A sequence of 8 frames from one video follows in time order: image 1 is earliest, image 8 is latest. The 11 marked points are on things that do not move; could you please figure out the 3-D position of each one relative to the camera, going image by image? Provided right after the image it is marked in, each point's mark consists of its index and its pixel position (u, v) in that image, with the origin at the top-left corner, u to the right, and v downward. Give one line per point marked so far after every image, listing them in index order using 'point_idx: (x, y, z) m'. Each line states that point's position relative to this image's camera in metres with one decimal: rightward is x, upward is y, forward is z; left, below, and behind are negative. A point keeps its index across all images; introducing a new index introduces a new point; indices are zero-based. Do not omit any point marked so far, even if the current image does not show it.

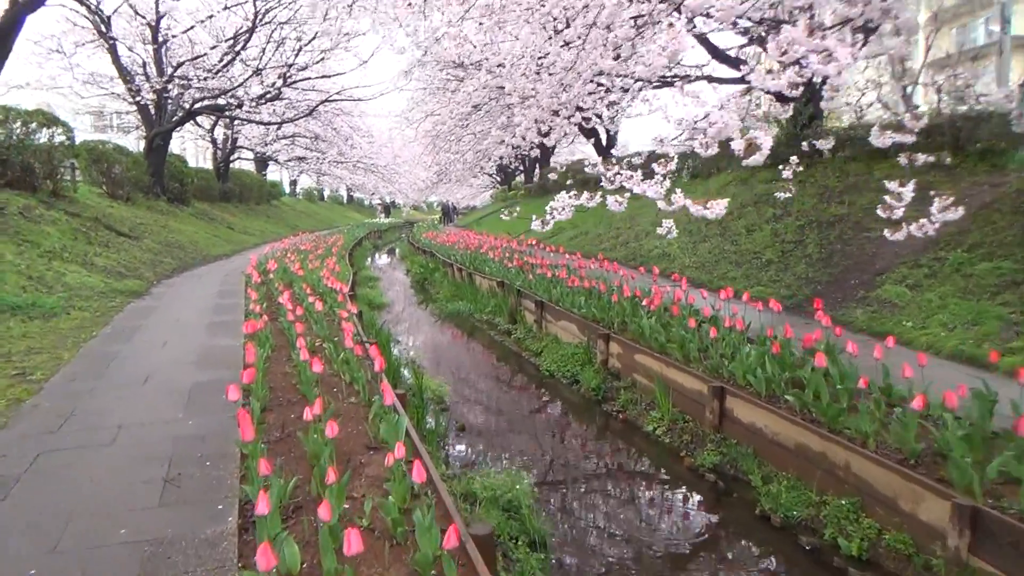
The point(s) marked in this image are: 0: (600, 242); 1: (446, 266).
0: (+1.7, +0.9, +14.4) m
1: (-1.2, +0.4, +13.8) m
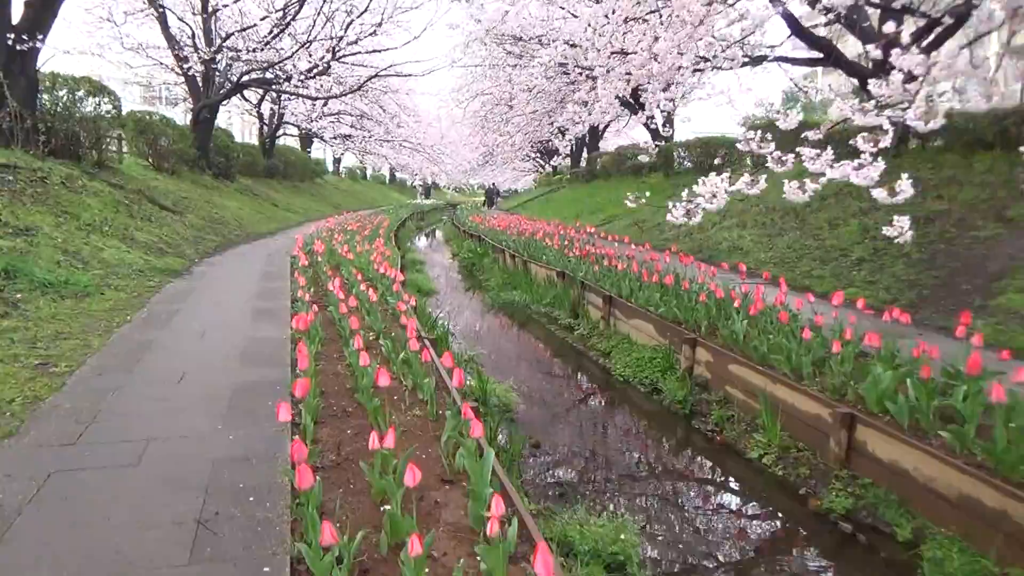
0: (+2.7, +1.0, +13.5) m
1: (-0.2, +0.6, +13.1) m
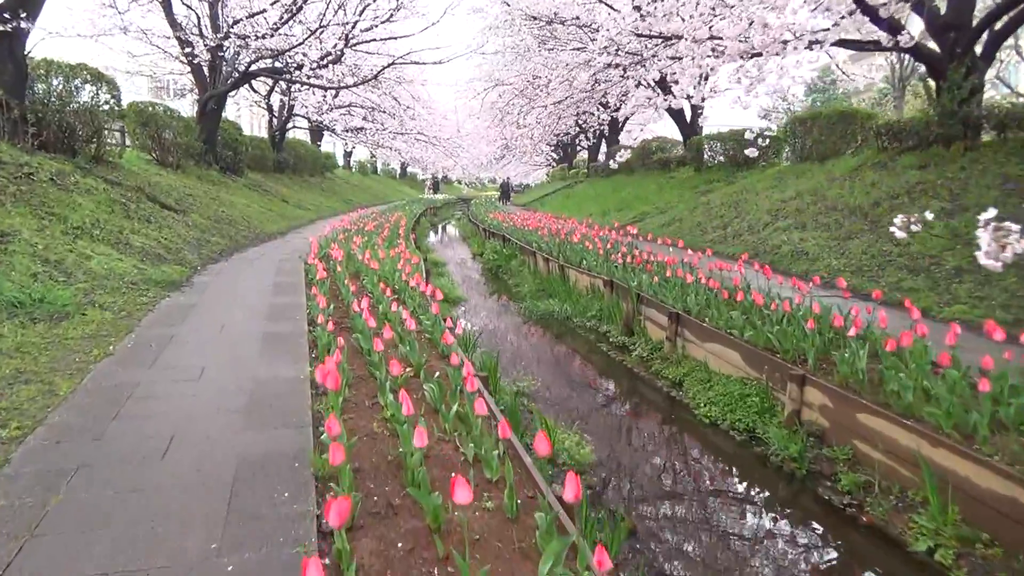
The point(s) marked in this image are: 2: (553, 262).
0: (+3.2, +0.9, +12.5) m
1: (+0.3, +0.5, +12.1) m
2: (+0.6, +0.4, +10.5) m
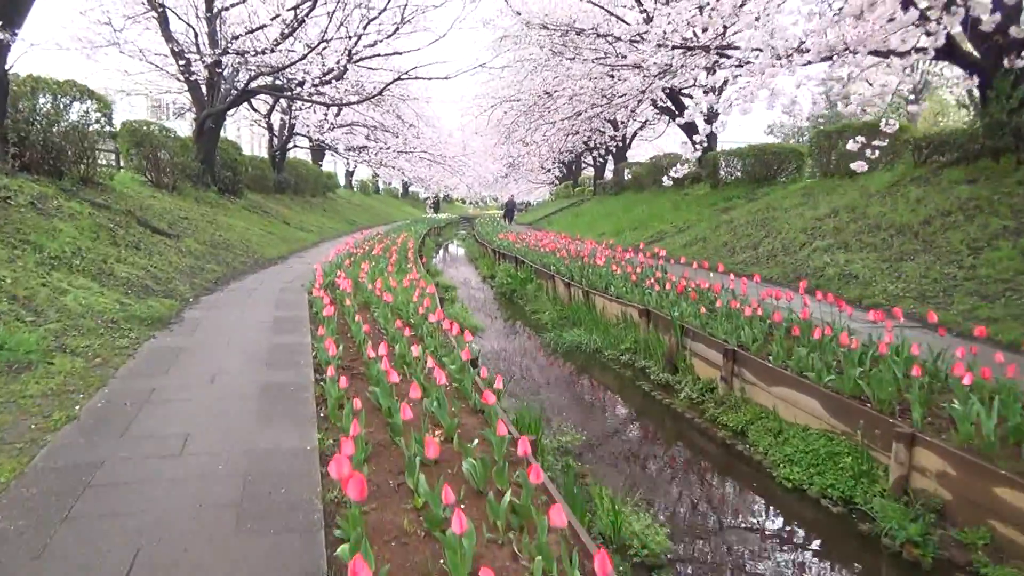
0: (+3.5, +0.5, +11.7) m
1: (+0.5, +0.1, +11.3) m
2: (+0.8, 0.0, +9.7) m
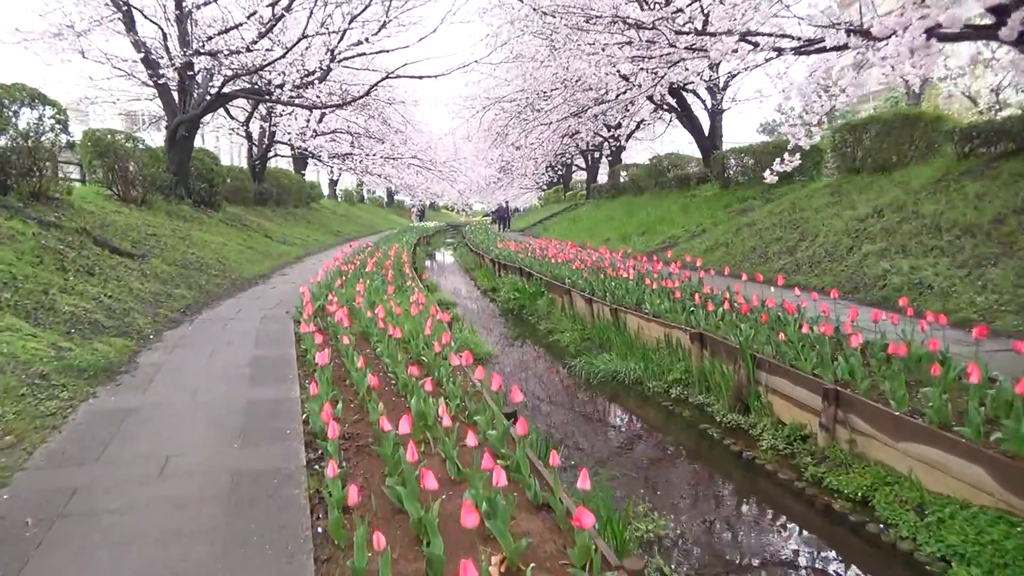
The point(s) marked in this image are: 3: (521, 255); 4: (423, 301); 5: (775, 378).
0: (+3.6, +0.4, +10.6) m
1: (+0.7, -0.1, +10.1) m
2: (+1.0, -0.2, +8.6) m
3: (+0.2, +0.6, +14.2) m
4: (-0.8, -0.1, +6.7) m
5: (+1.8, -0.6, +5.1) m
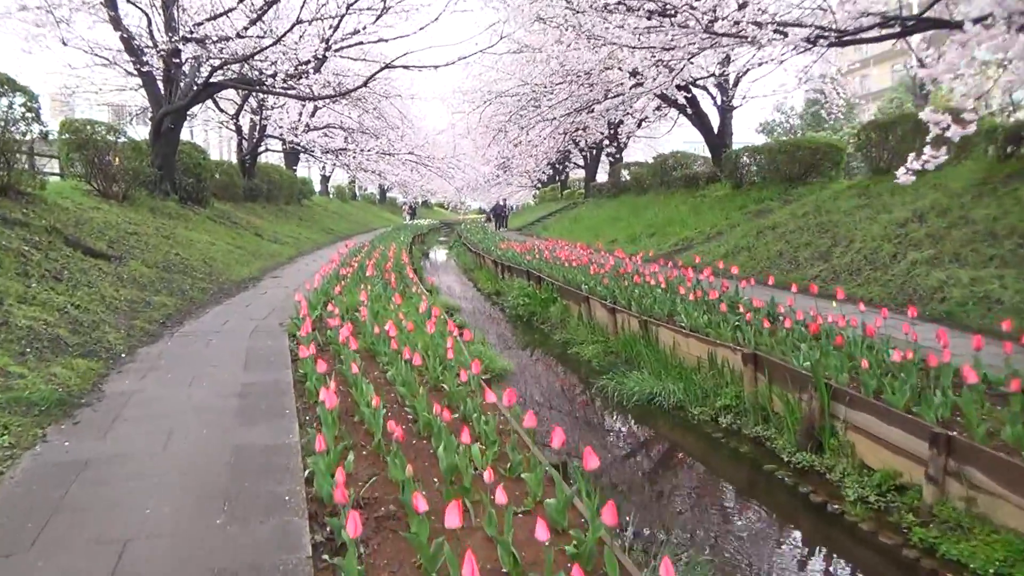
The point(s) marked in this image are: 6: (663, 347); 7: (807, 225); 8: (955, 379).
0: (+3.7, +0.3, +9.8) m
1: (+0.8, -0.2, +9.3) m
2: (+1.2, -0.3, +7.8) m
3: (+0.3, +0.6, +13.4) m
4: (-0.6, -0.2, +5.9) m
5: (+2.0, -0.7, +4.3) m
6: (+1.4, -0.5, +6.9) m
7: (+4.5, +1.0, +11.5) m
8: (+2.4, -0.5, +4.1) m
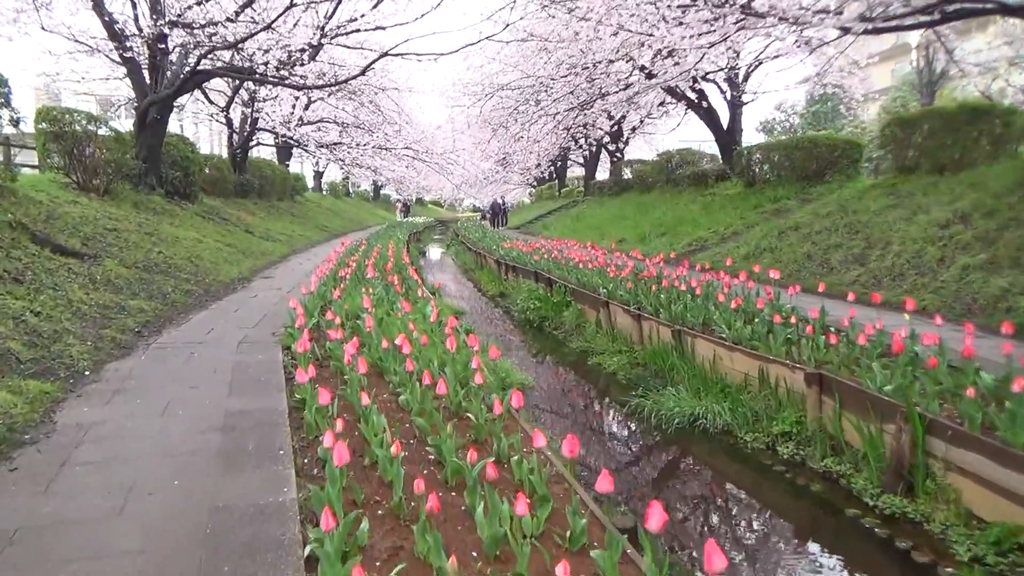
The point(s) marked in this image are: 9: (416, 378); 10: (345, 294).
0: (+3.9, +0.2, +9.1) m
1: (+1.0, -0.2, +8.6) m
2: (+1.3, -0.3, +7.1) m
3: (+0.4, +0.5, +12.7) m
4: (-0.4, -0.3, +5.2) m
5: (+2.2, -0.8, +3.6) m
6: (+1.5, -0.6, +6.2) m
7: (+4.7, +0.9, +10.8) m
8: (+2.6, -0.5, +3.4) m
9: (-0.5, -0.4, +3.8) m
10: (-1.5, -0.1, +6.7) m
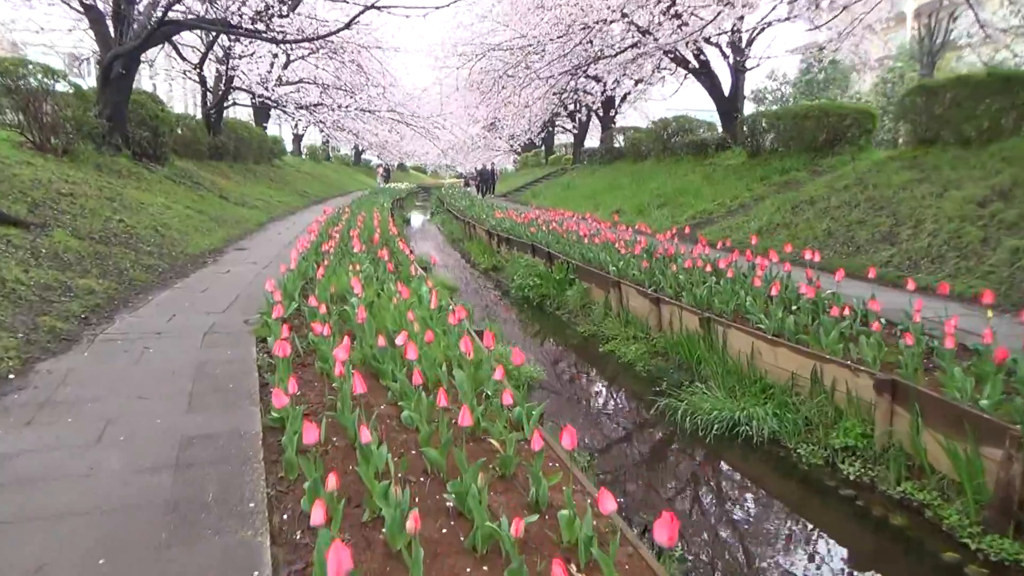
0: (+3.9, +0.4, +8.4) m
1: (+1.0, 0.0, +7.8) m
2: (+1.4, -0.2, +6.3) m
3: (+0.3, +0.9, +11.9) m
4: (-0.3, -0.2, +4.4) m
5: (+2.3, -0.8, +2.9) m
6: (+1.6, -0.5, +5.4) m
7: (+4.6, +1.2, +10.1) m
8: (+2.7, -0.6, +2.7) m
9: (-0.4, -0.4, +3.0) m
10: (-1.4, +0.1, +5.9) m
